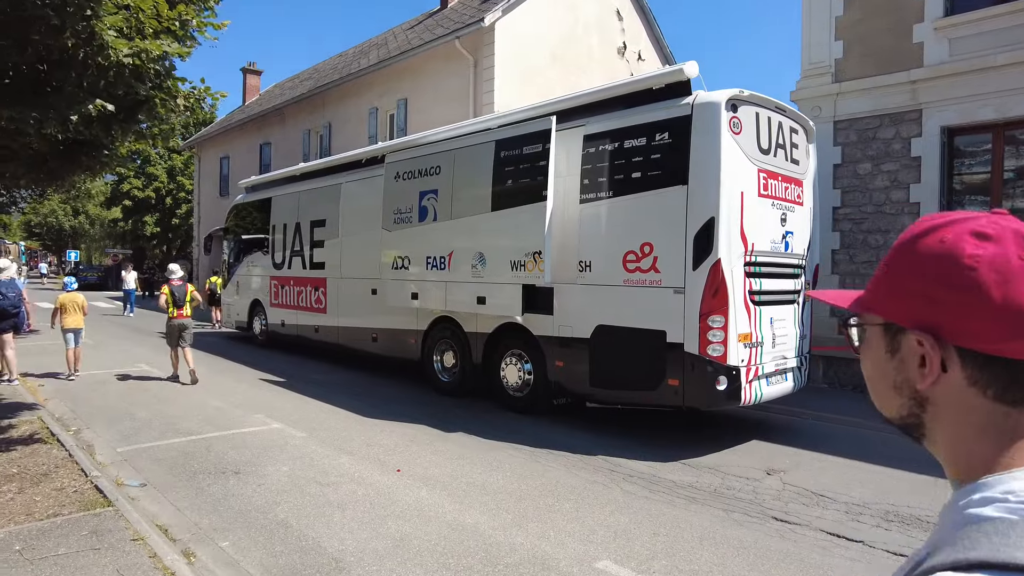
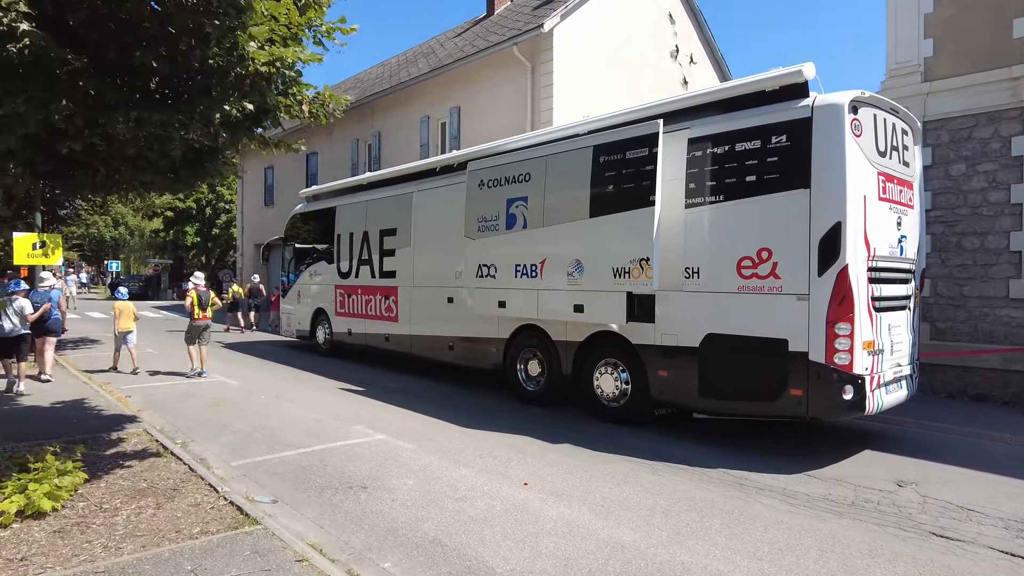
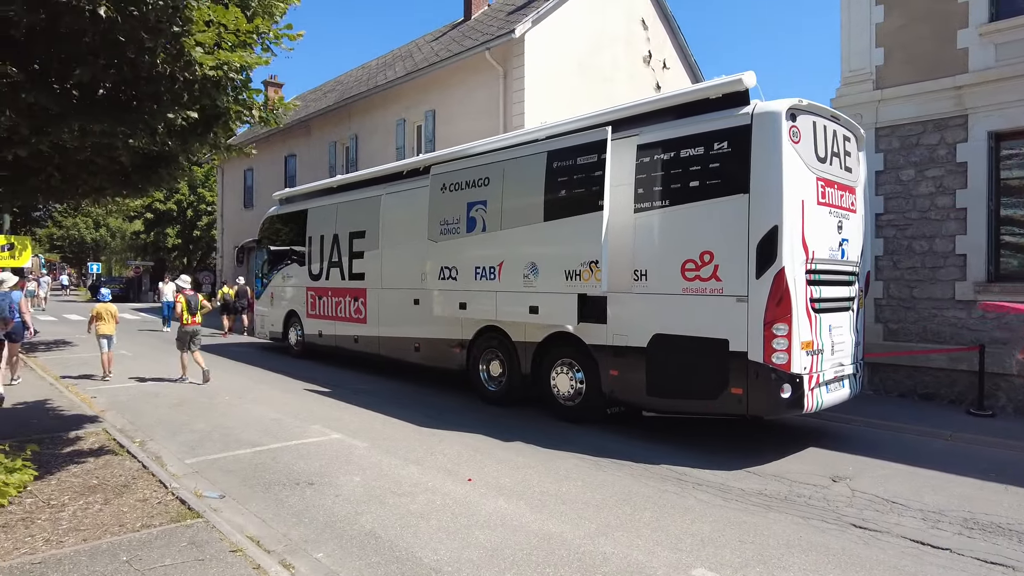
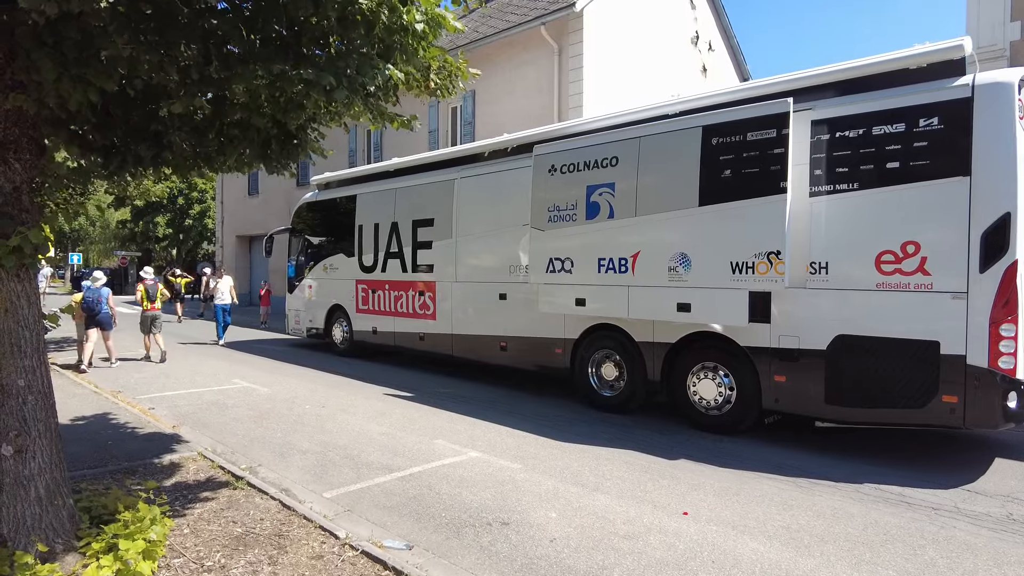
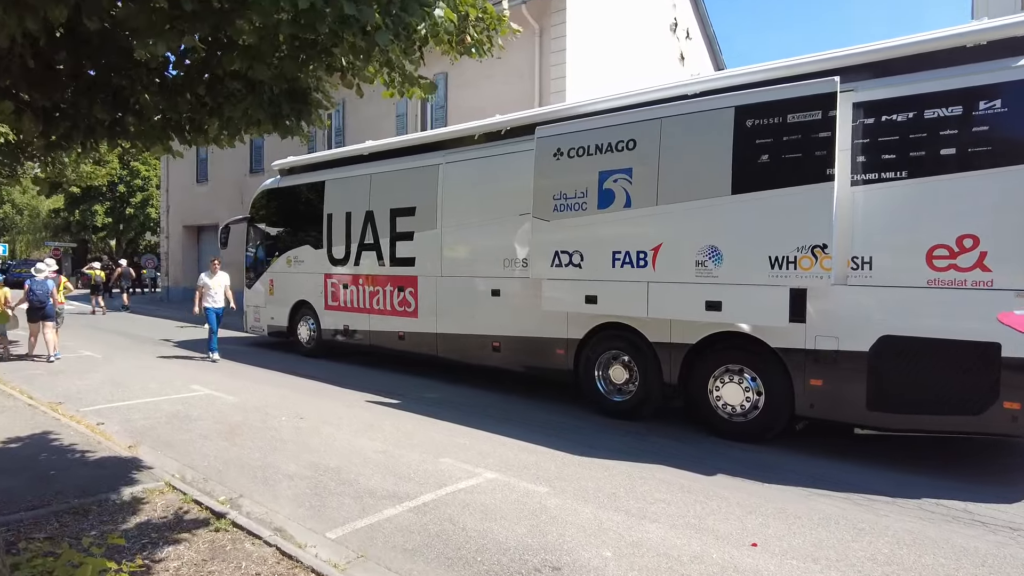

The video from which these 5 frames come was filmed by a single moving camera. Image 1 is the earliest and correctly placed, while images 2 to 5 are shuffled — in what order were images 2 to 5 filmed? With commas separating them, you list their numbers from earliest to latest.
3, 2, 4, 5
